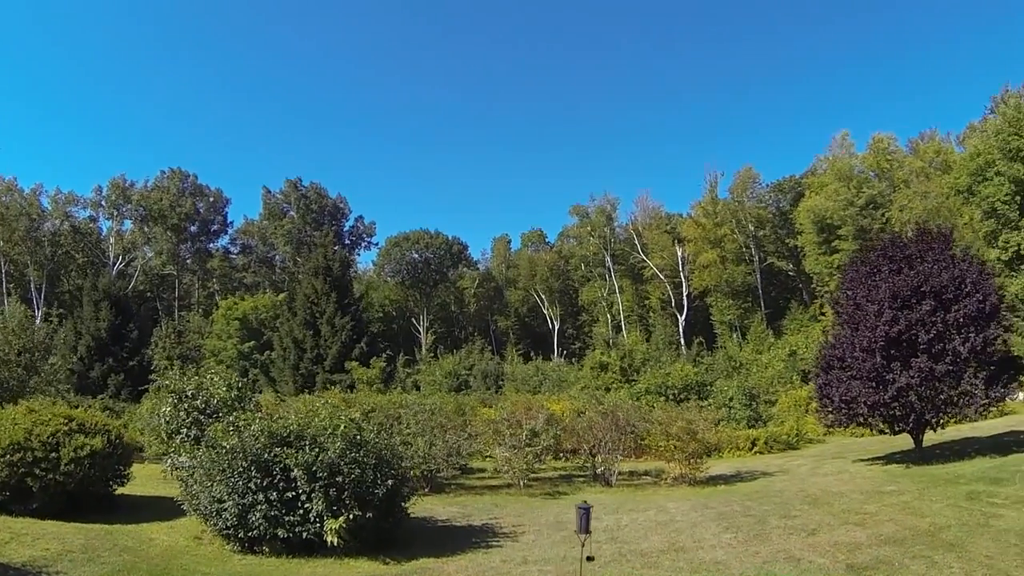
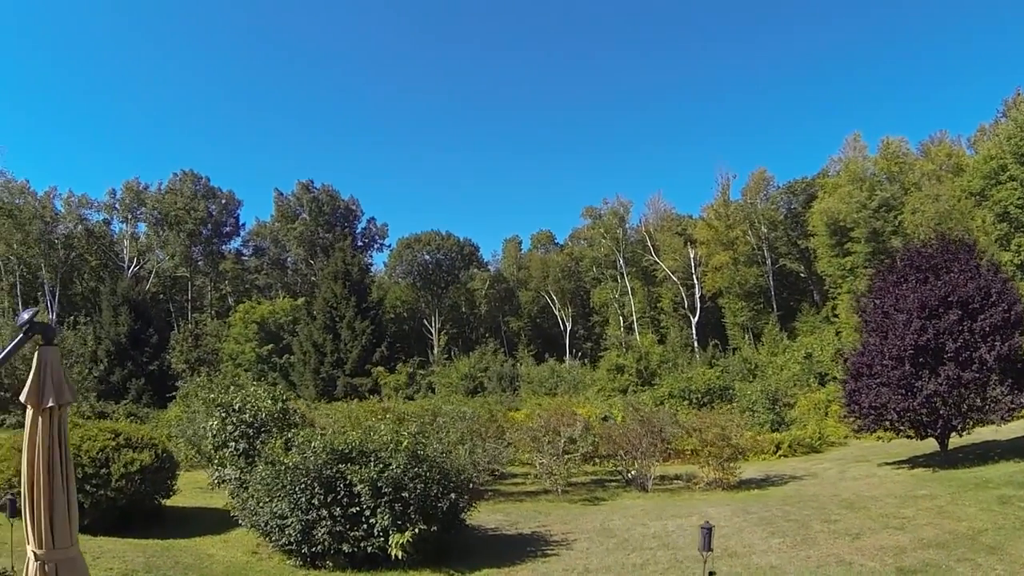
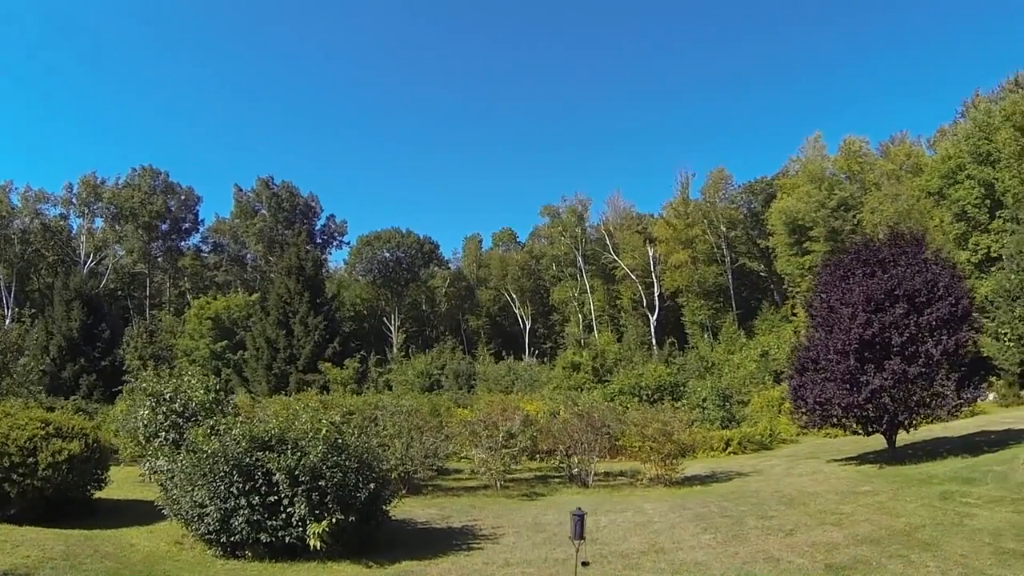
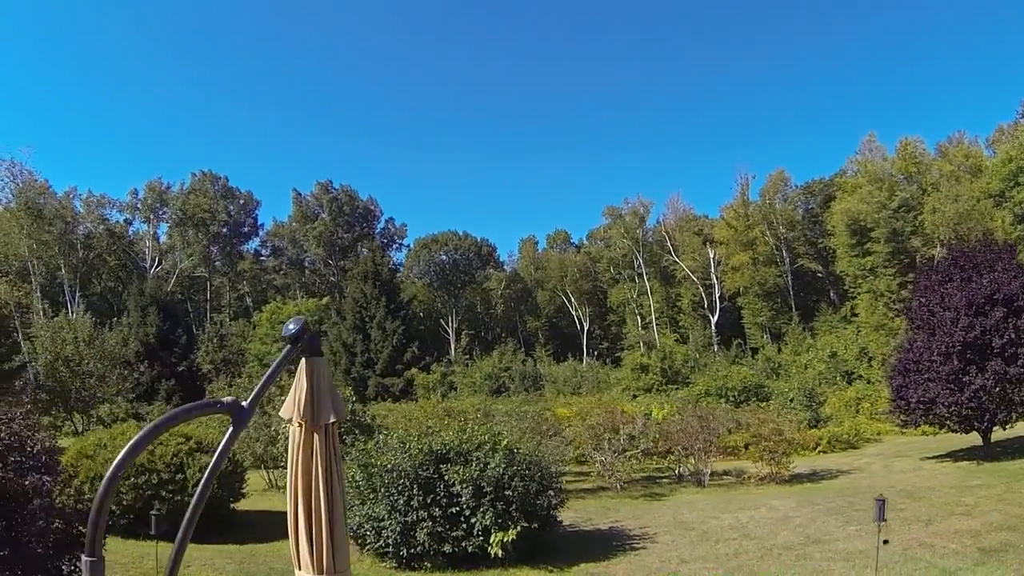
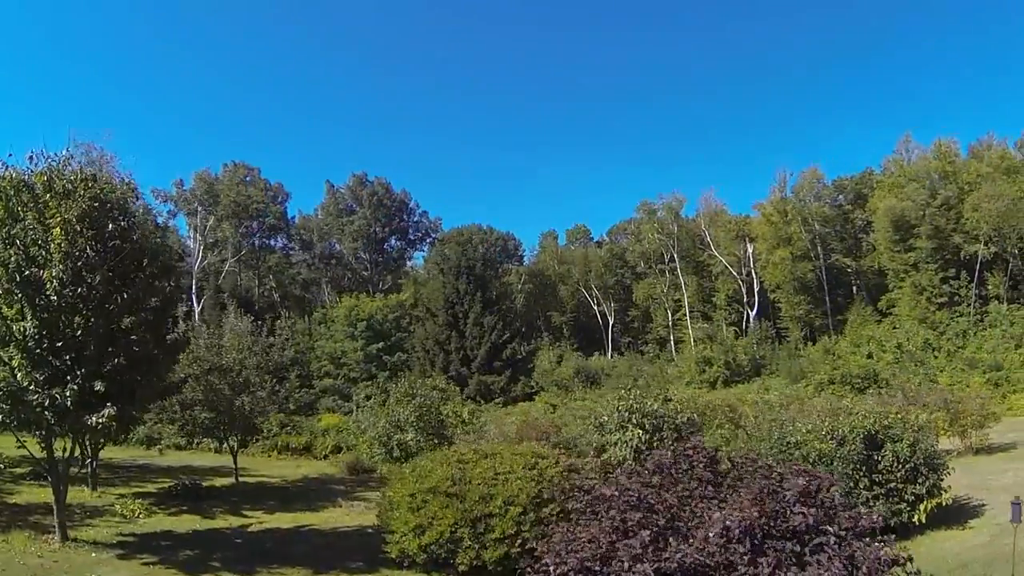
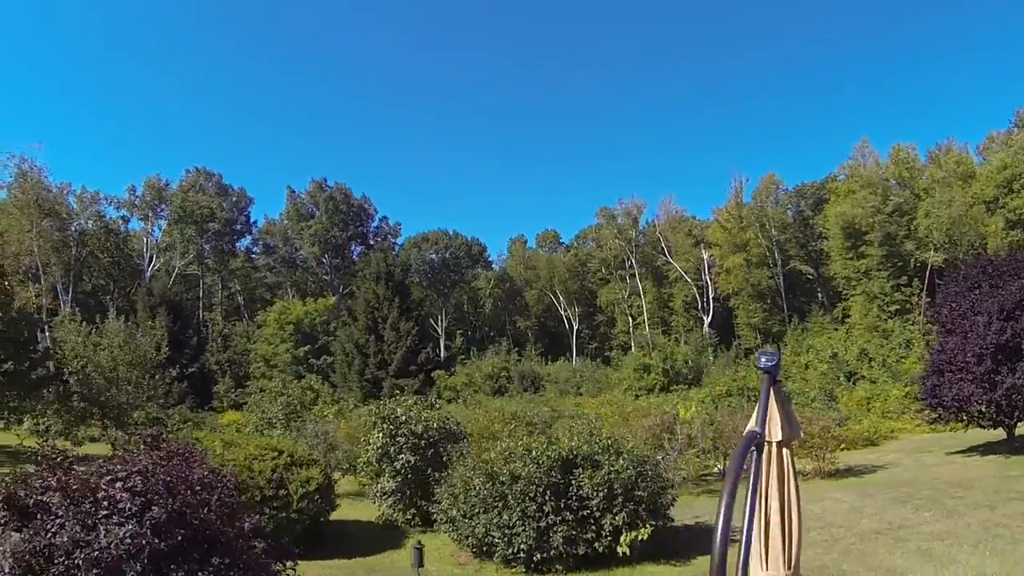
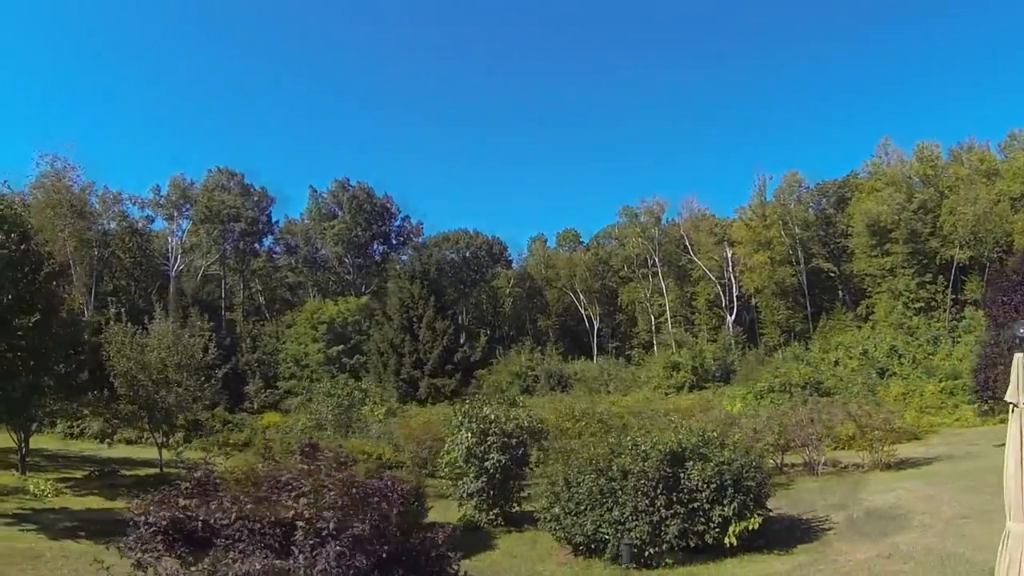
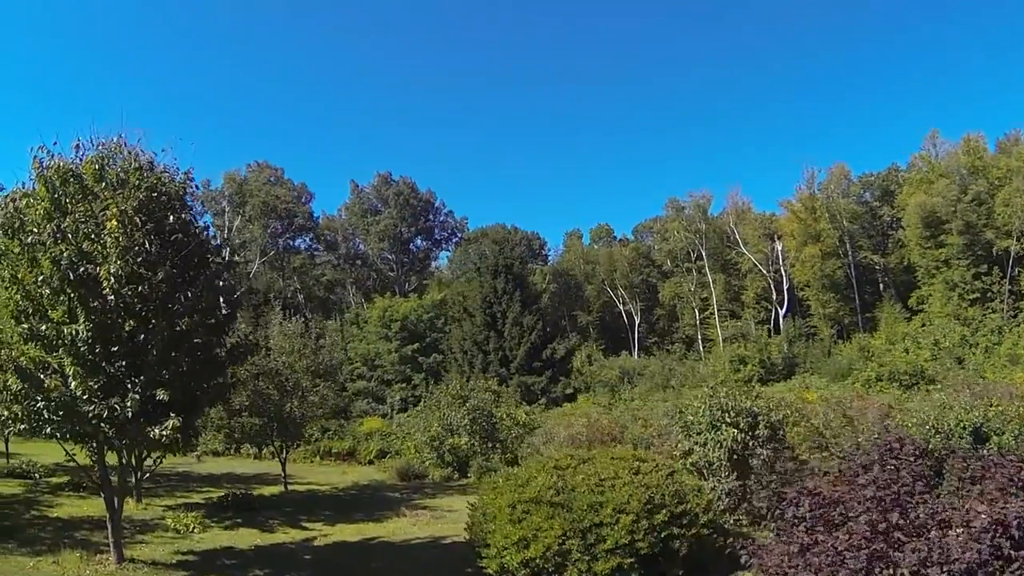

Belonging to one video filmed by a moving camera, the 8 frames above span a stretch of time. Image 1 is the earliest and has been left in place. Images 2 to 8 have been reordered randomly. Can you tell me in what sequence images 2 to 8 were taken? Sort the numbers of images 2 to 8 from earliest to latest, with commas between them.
3, 2, 4, 6, 7, 5, 8
